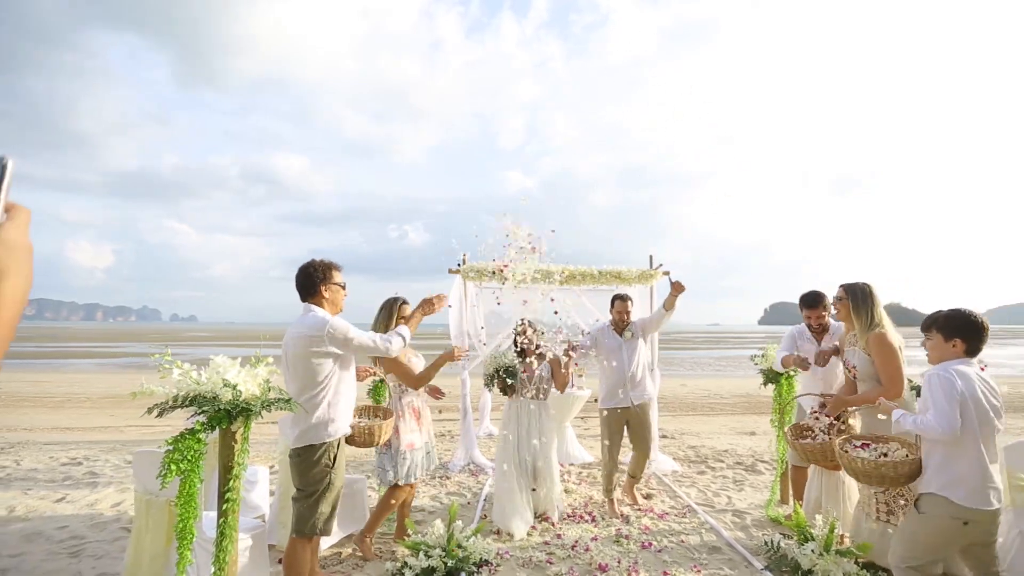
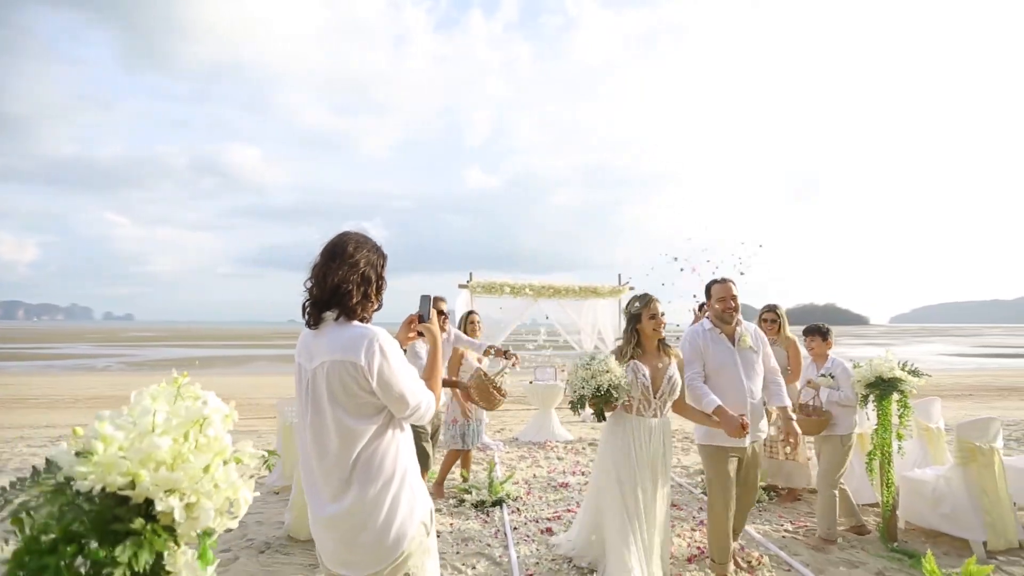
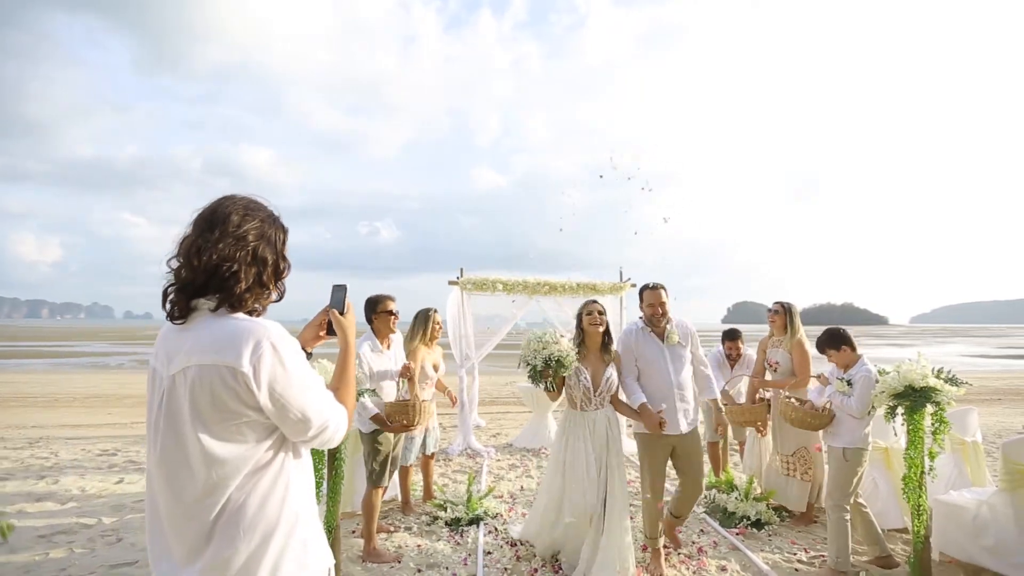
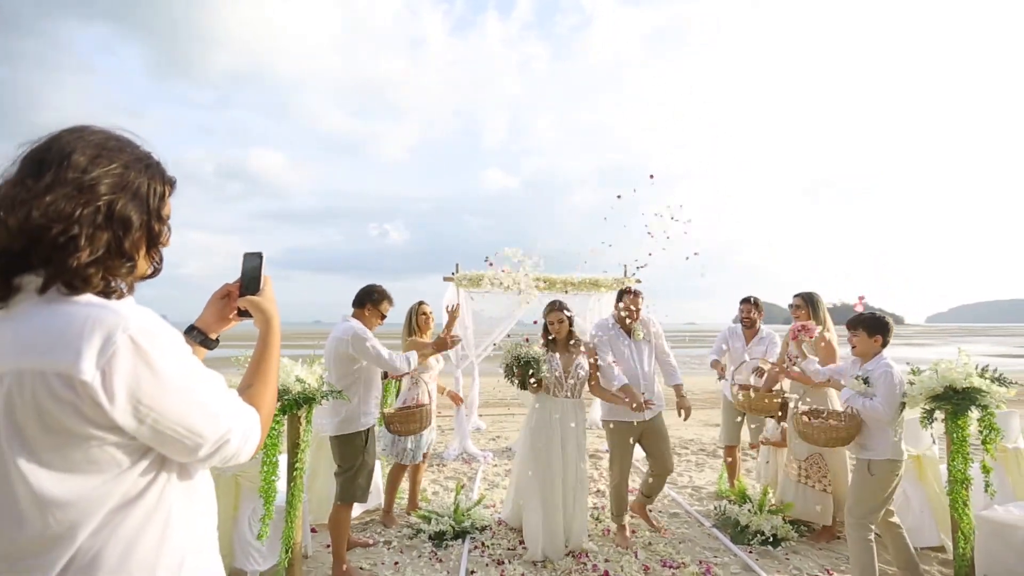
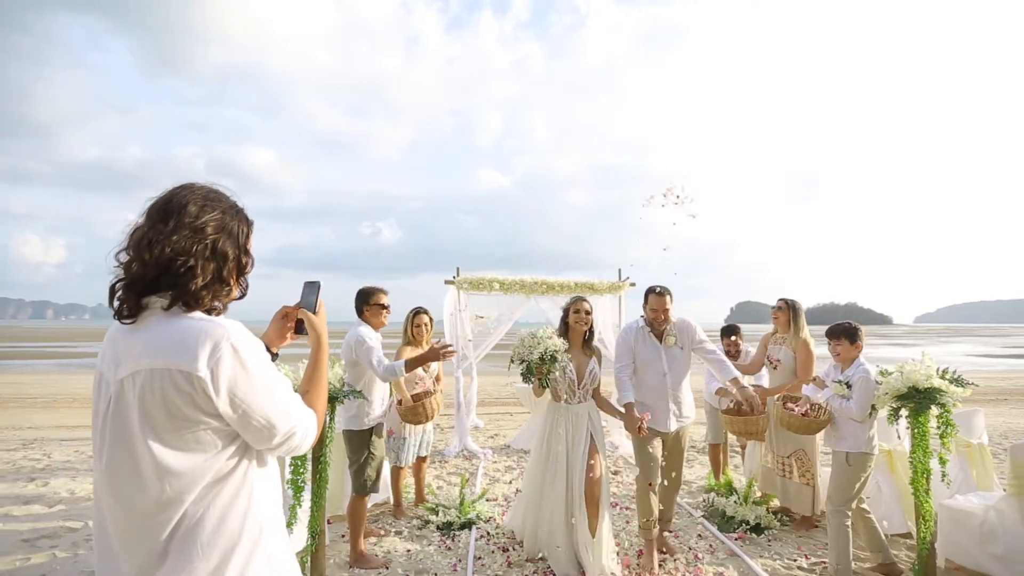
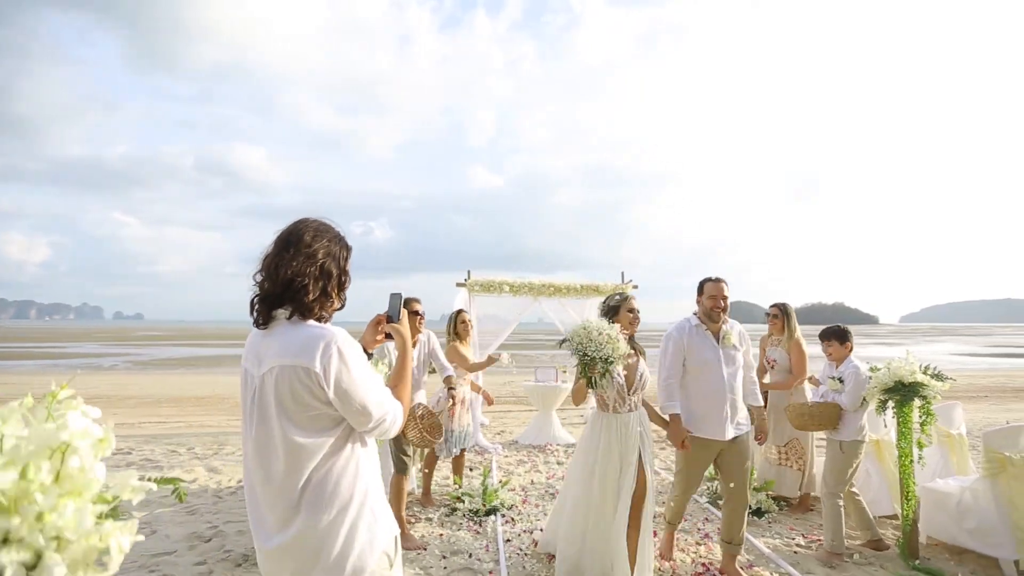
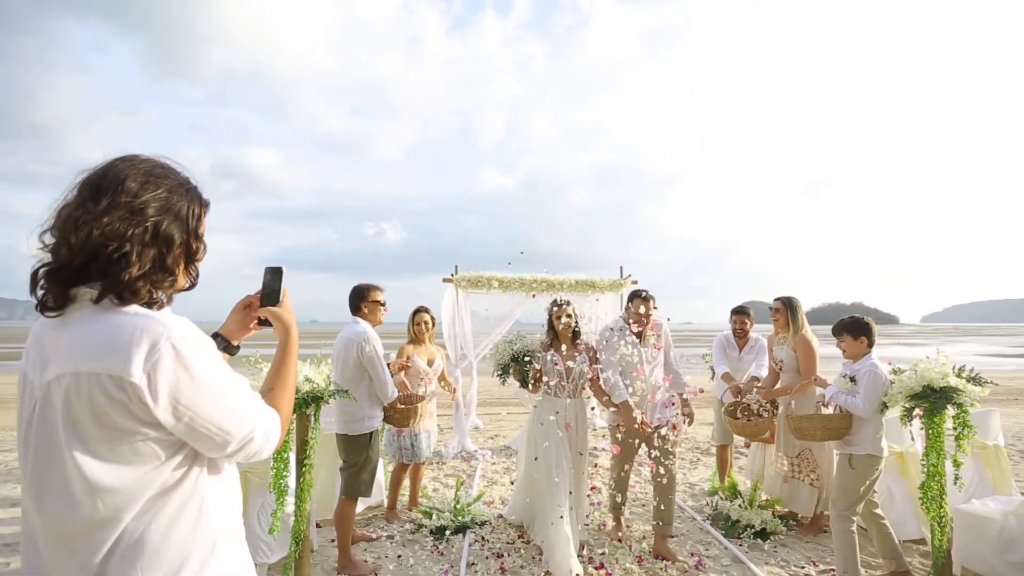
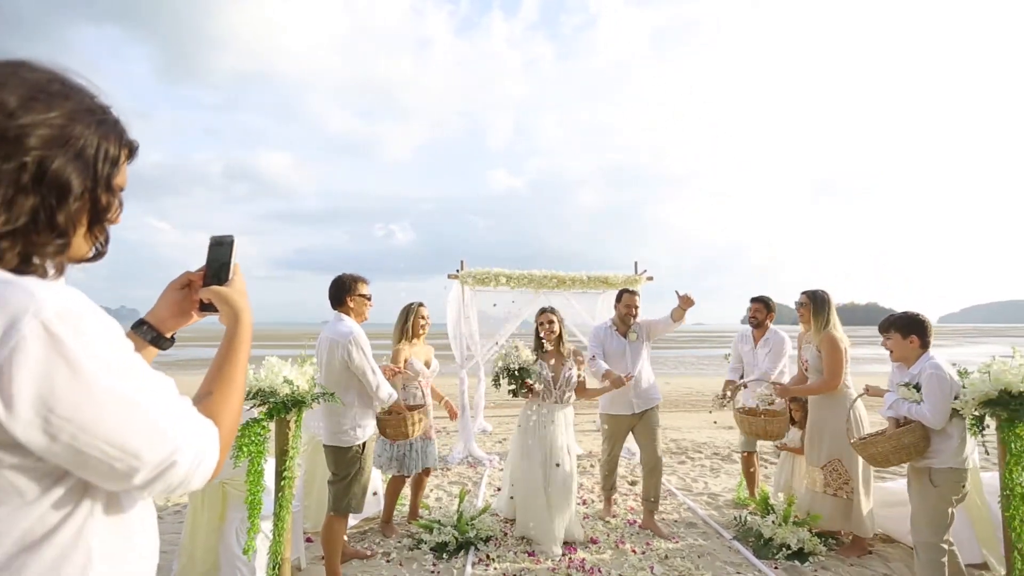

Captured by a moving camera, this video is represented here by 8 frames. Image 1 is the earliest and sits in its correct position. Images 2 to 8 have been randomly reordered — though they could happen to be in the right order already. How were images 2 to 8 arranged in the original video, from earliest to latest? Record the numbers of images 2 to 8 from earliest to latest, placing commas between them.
8, 4, 7, 5, 3, 6, 2
